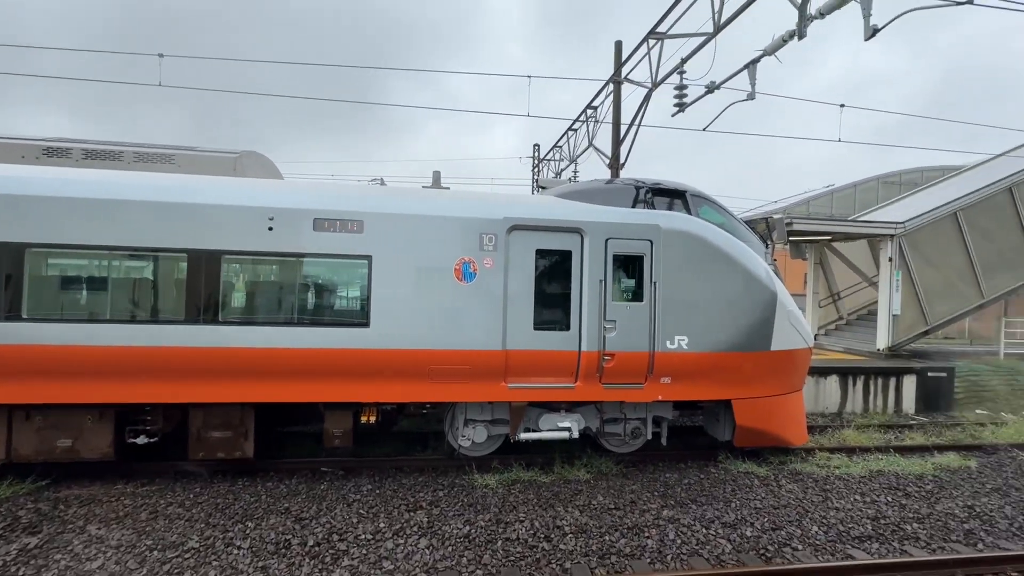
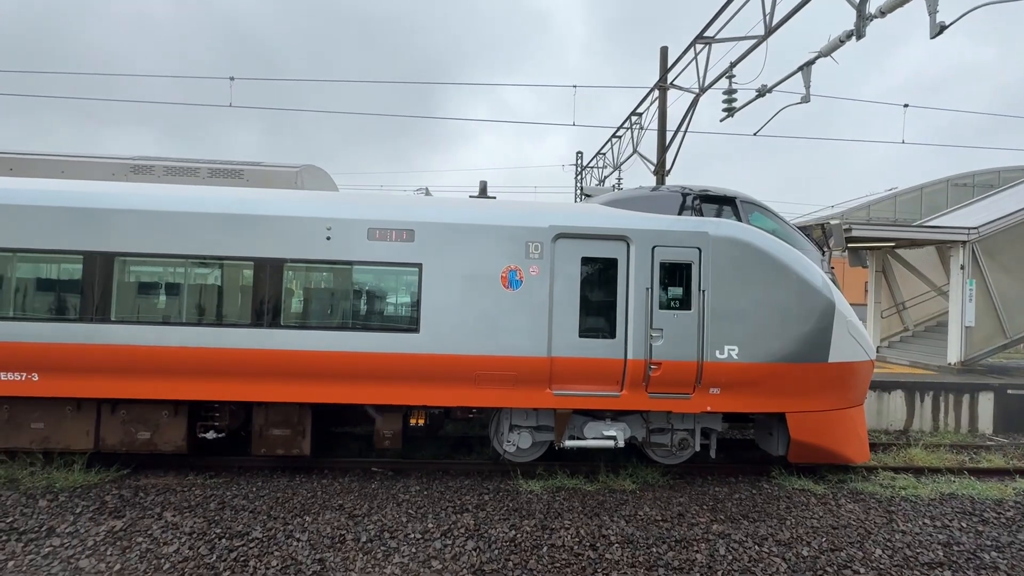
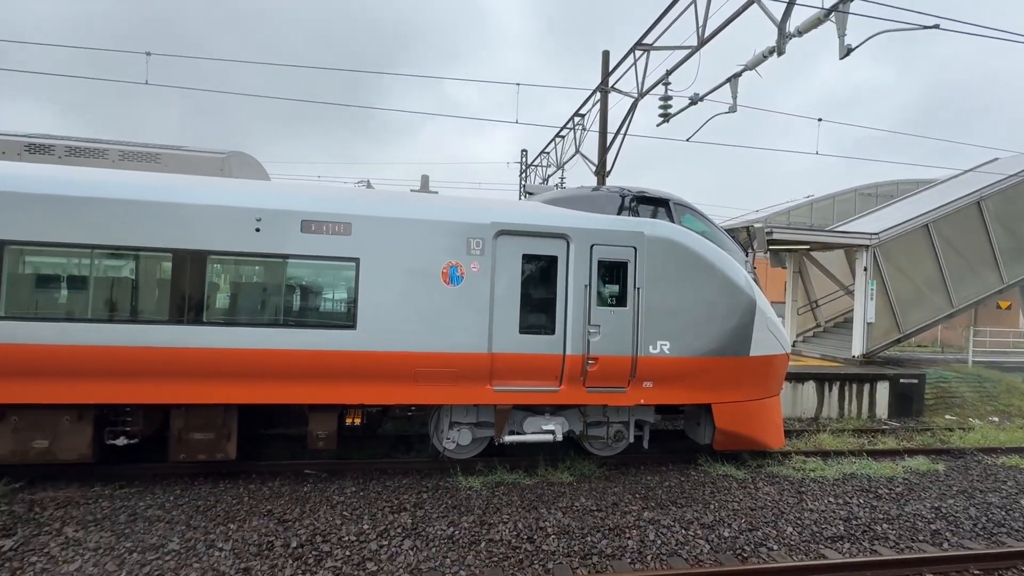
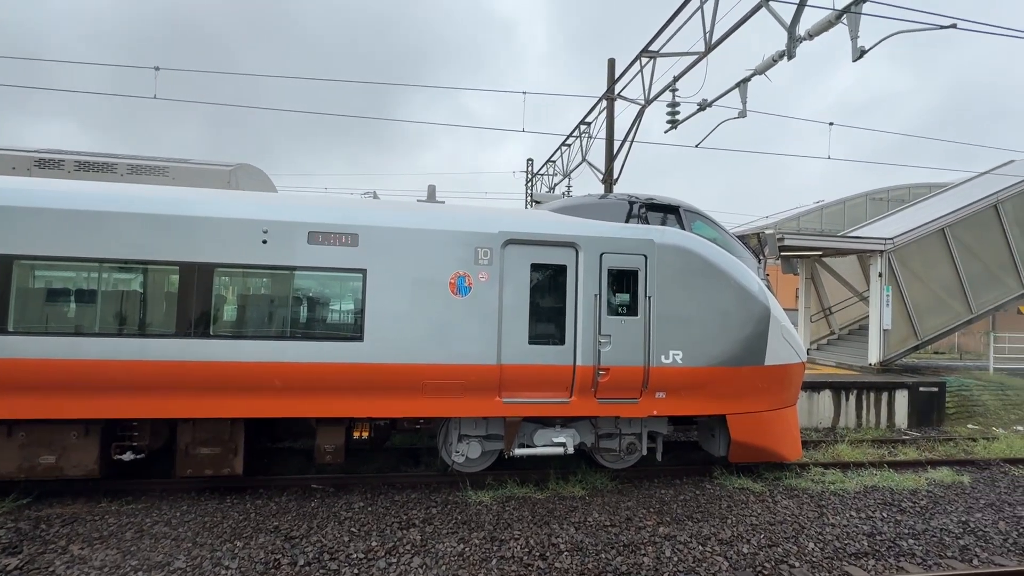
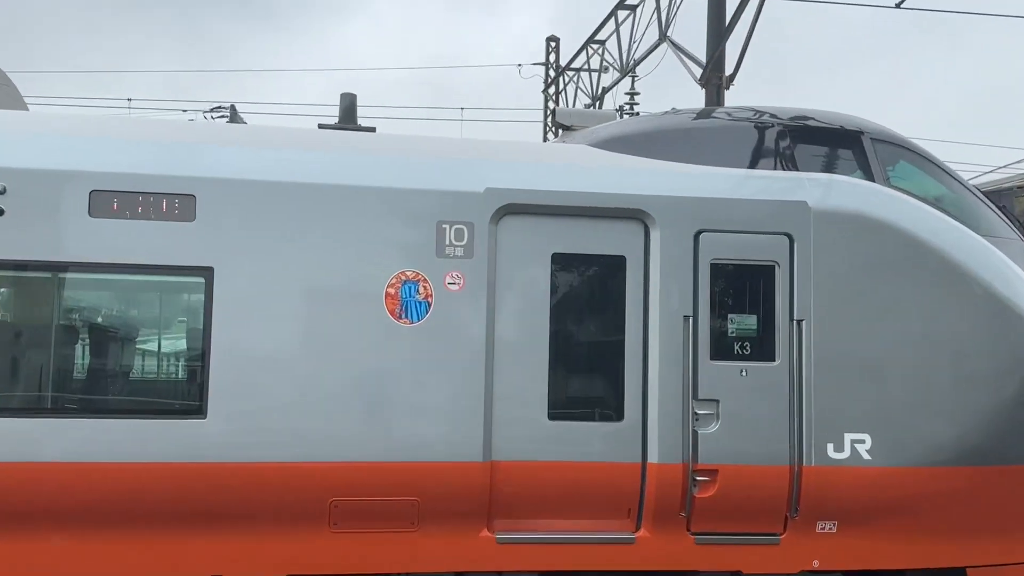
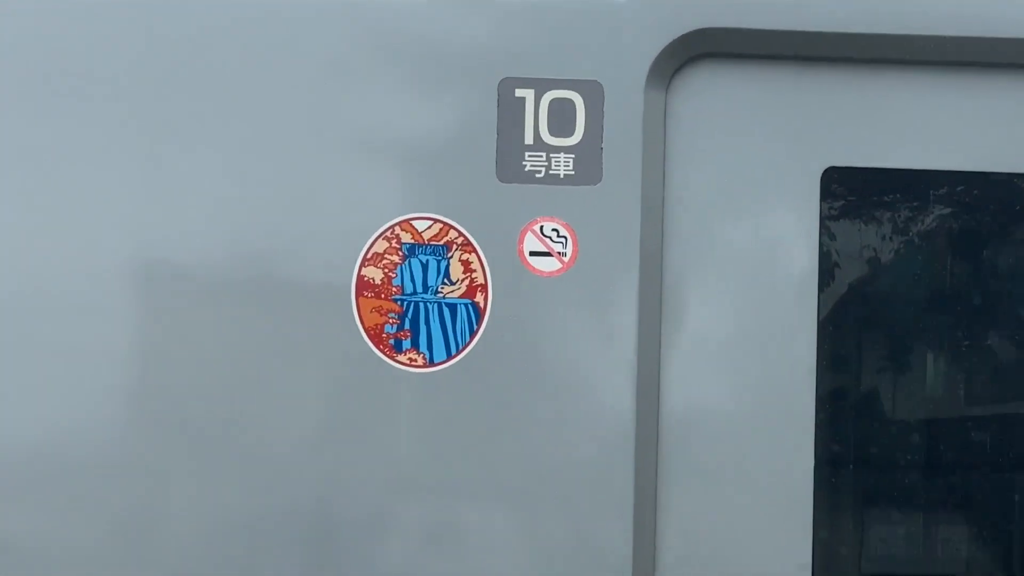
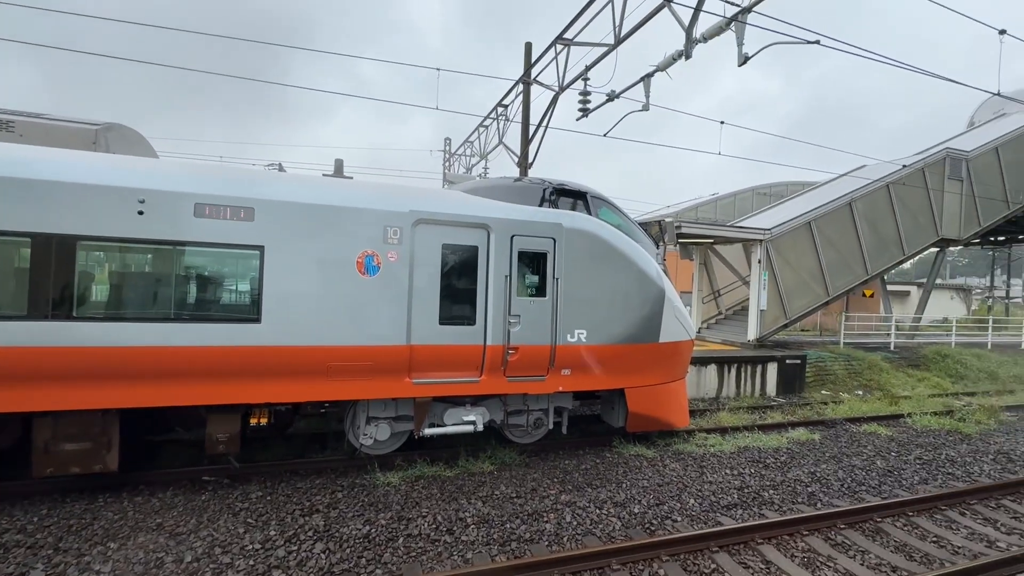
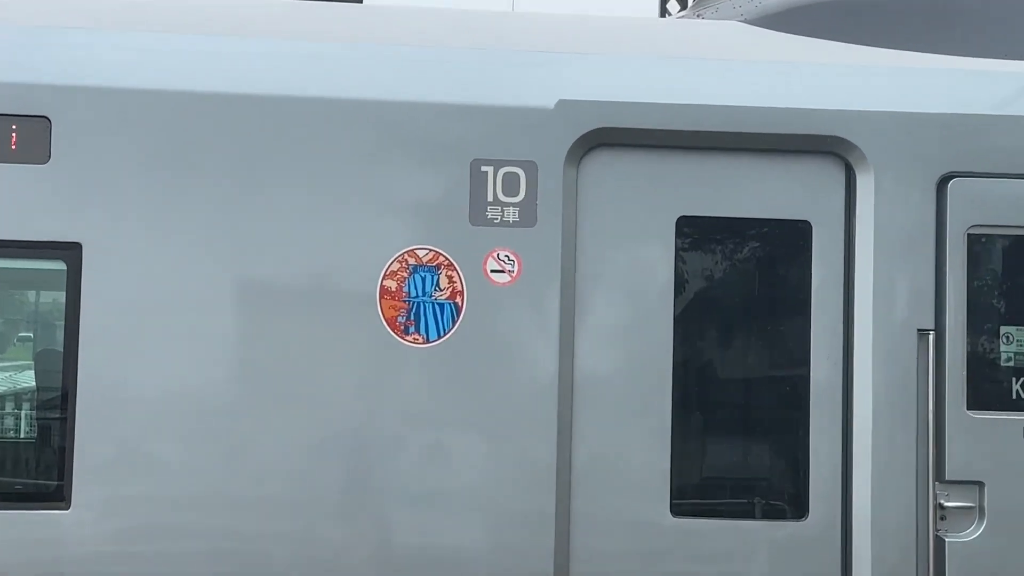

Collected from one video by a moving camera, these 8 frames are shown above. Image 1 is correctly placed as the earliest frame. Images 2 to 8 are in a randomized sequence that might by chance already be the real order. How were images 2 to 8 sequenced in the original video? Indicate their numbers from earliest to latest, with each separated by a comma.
7, 3, 2, 4, 5, 8, 6
